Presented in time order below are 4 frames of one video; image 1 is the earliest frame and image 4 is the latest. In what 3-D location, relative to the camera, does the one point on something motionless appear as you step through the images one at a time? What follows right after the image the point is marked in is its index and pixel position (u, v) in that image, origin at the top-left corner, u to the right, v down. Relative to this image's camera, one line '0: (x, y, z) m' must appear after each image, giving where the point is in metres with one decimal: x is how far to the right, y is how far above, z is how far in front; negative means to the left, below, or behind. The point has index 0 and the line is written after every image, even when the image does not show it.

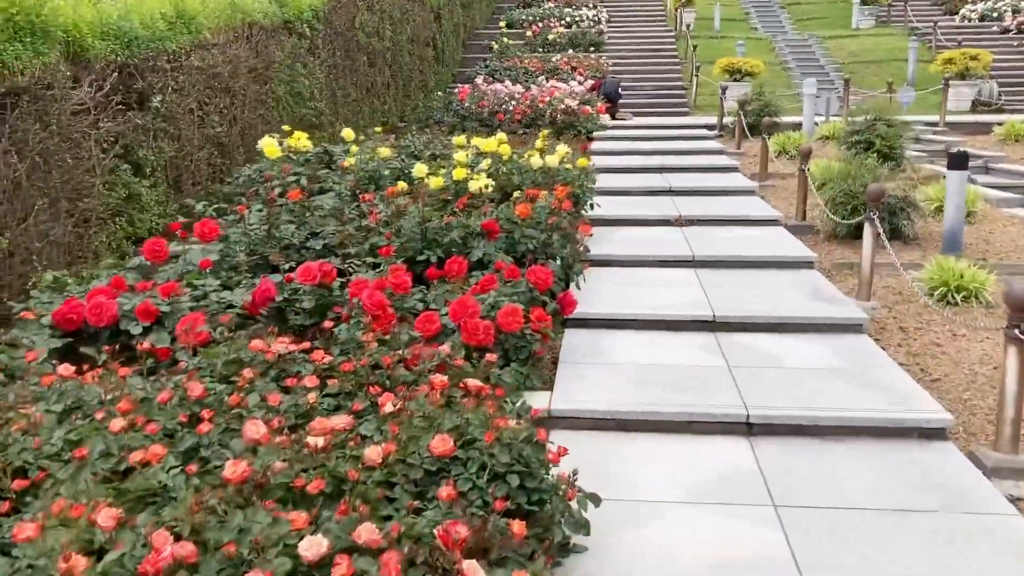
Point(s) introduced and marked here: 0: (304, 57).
0: (-1.6, +1.8, +7.3) m
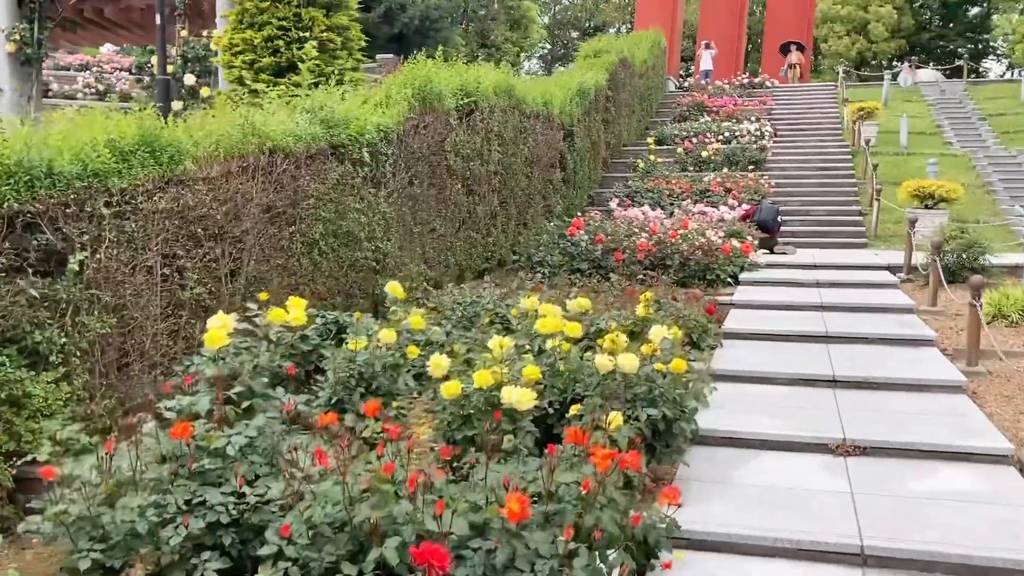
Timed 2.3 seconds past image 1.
0: (-0.9, +0.6, +5.9) m
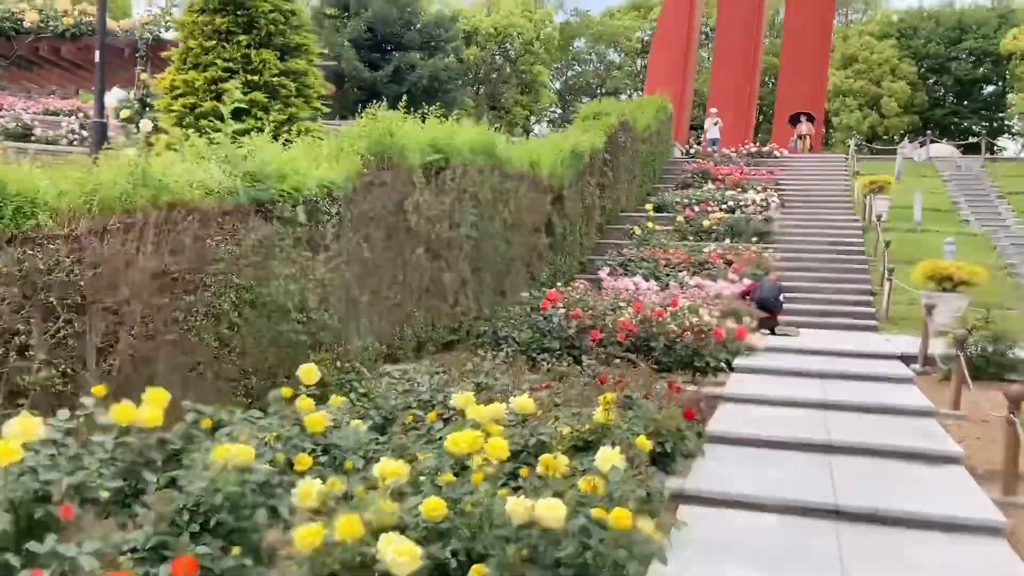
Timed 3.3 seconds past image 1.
0: (-1.2, +0.2, +5.0) m
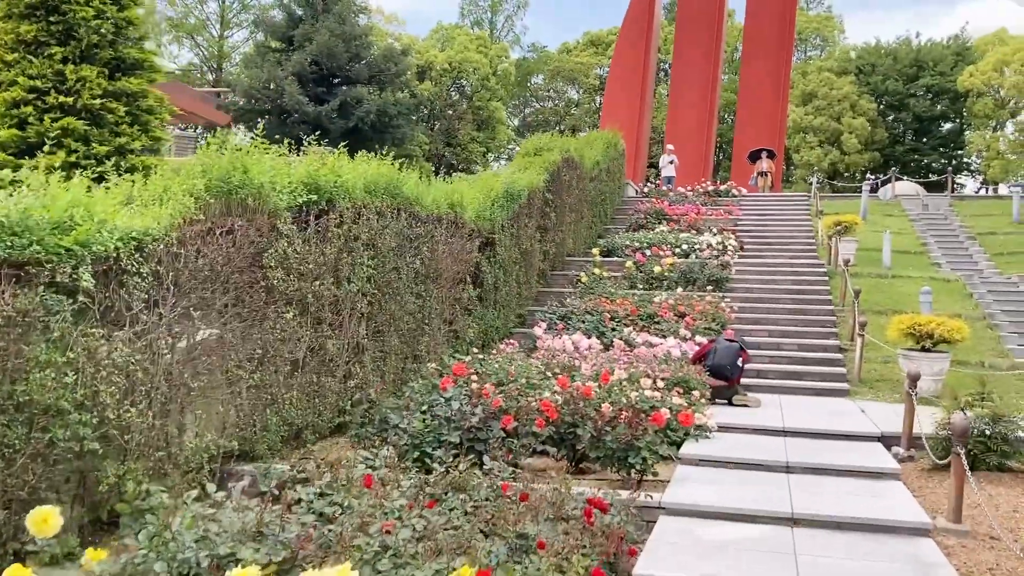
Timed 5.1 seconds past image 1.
0: (-1.7, -0.2, +3.7) m
